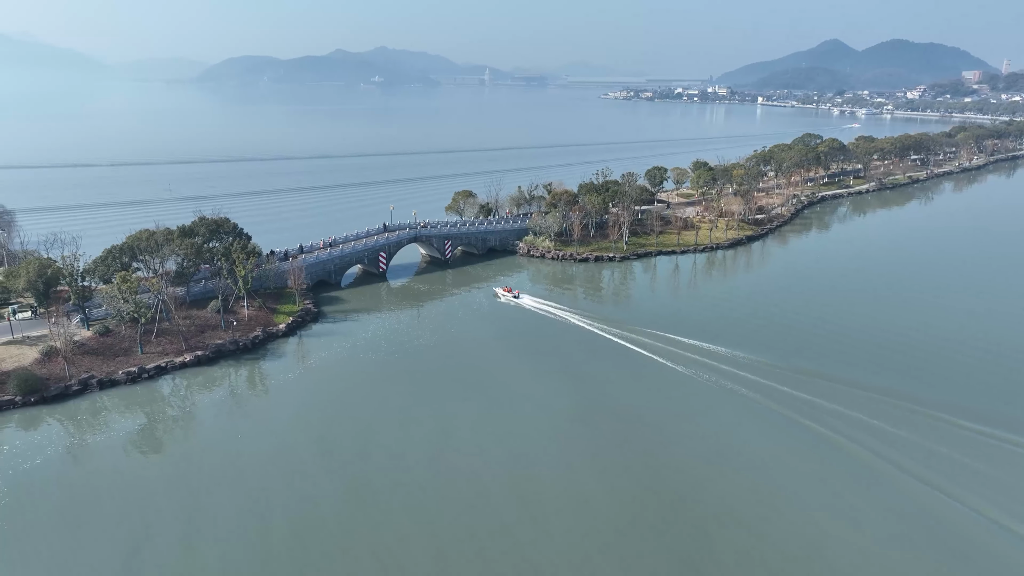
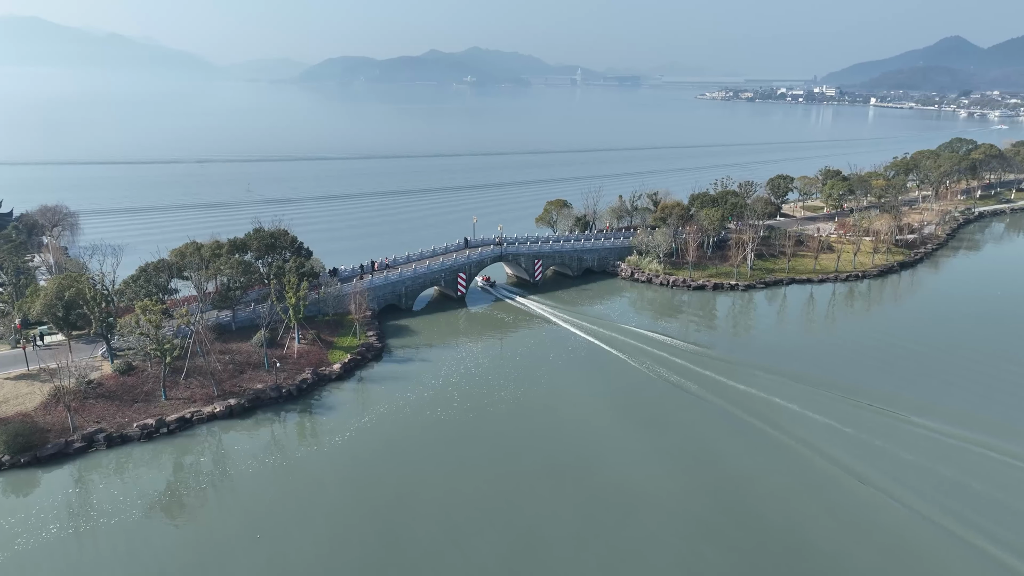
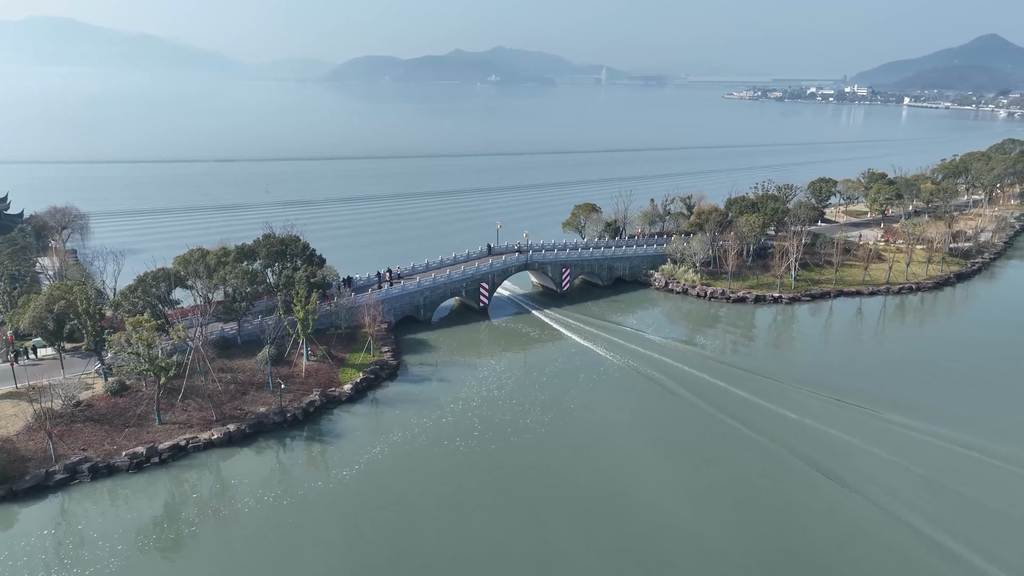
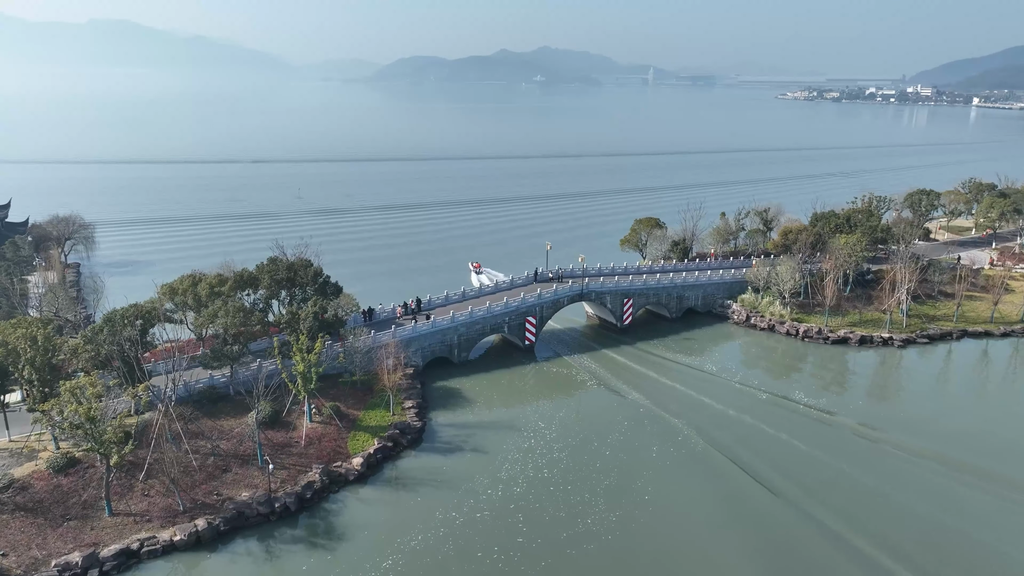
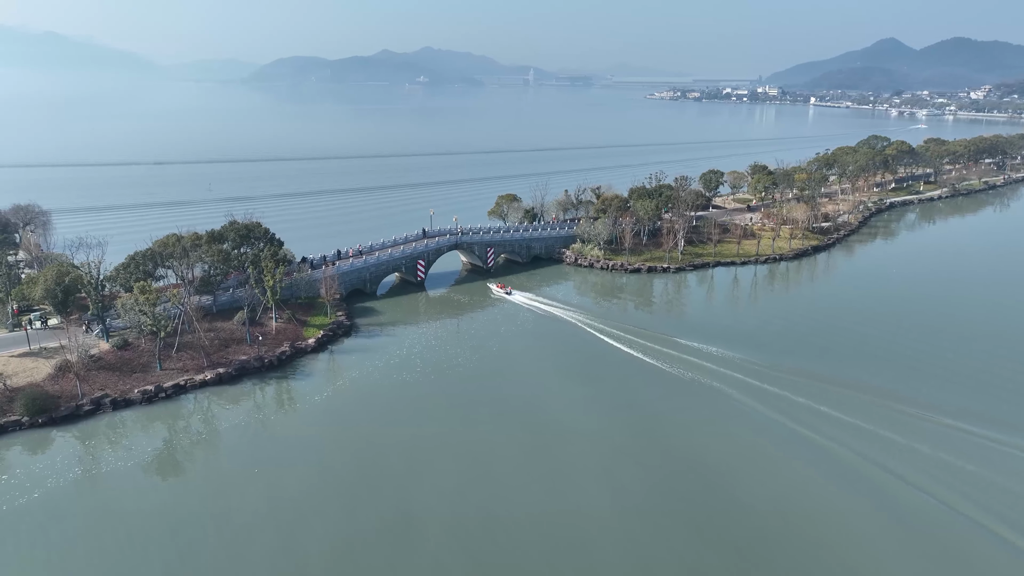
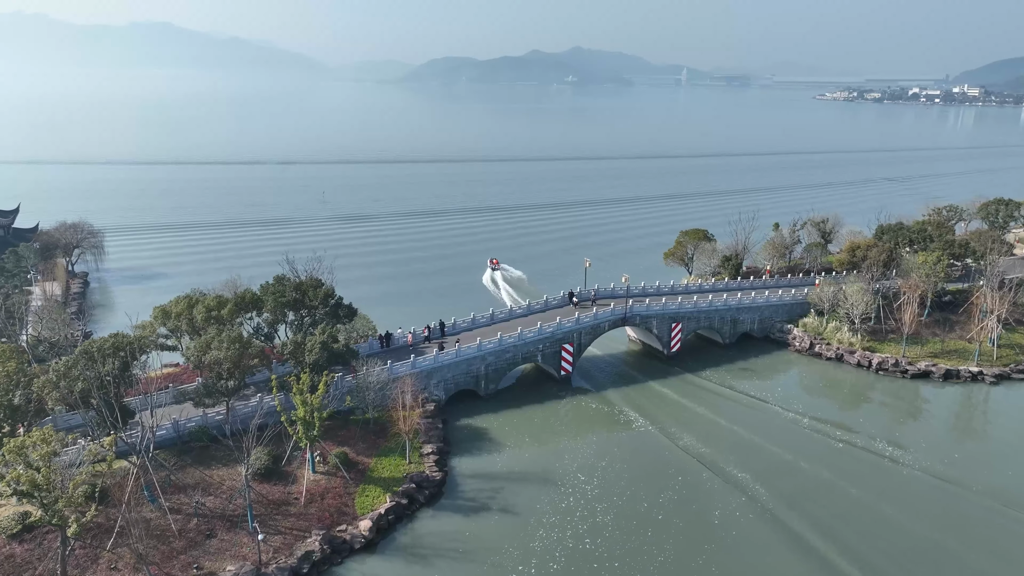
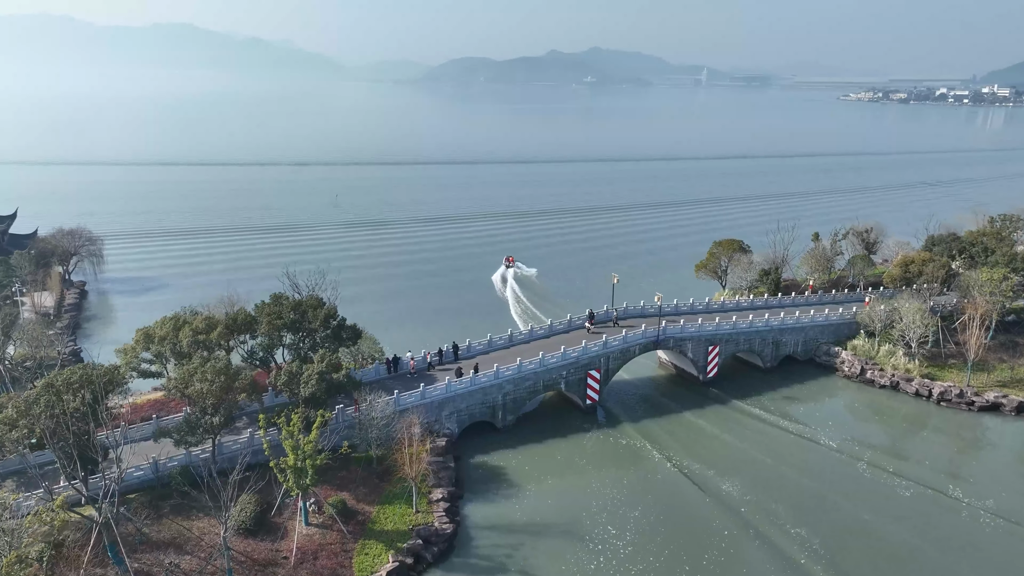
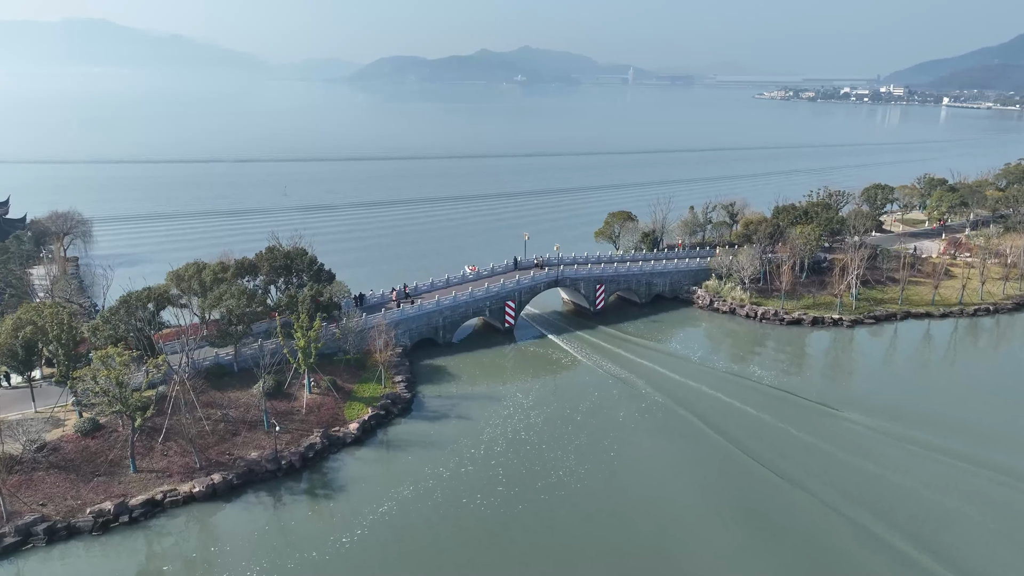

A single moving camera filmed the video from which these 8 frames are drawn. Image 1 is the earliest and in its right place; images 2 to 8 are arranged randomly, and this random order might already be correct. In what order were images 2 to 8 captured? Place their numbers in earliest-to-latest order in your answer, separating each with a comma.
5, 2, 3, 8, 4, 6, 7
